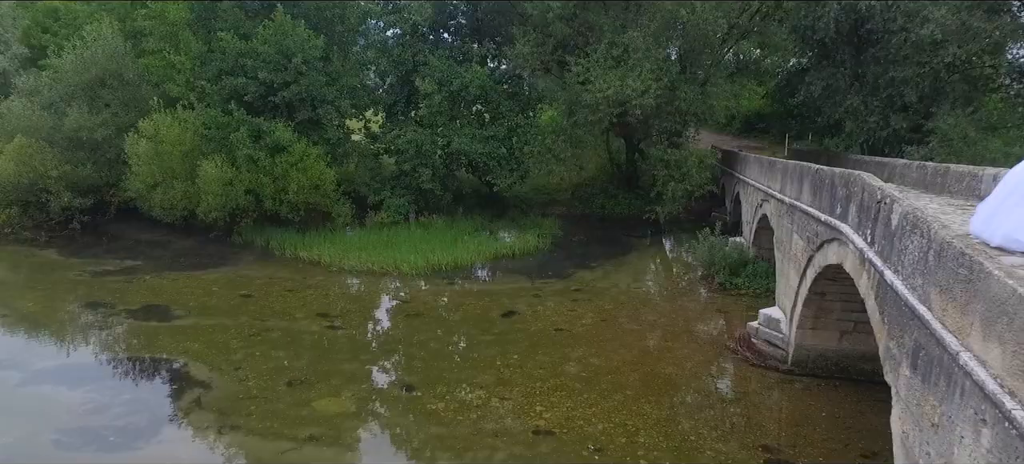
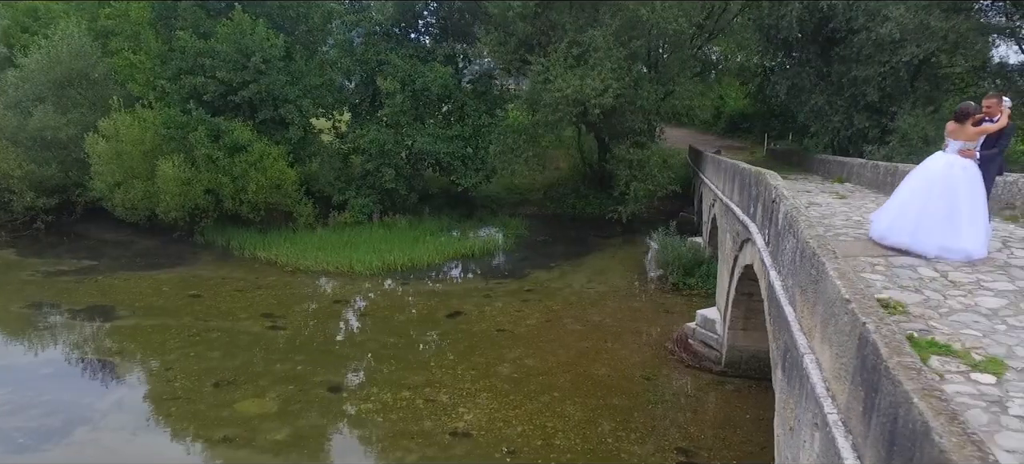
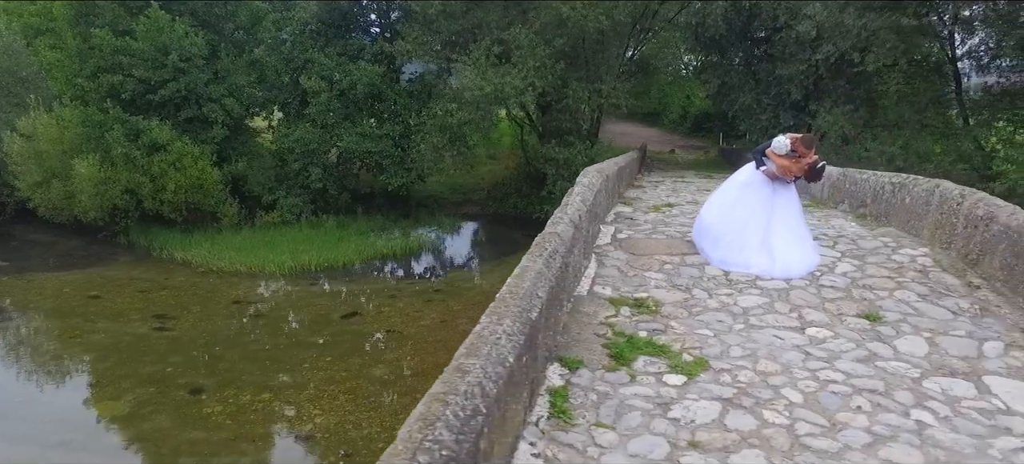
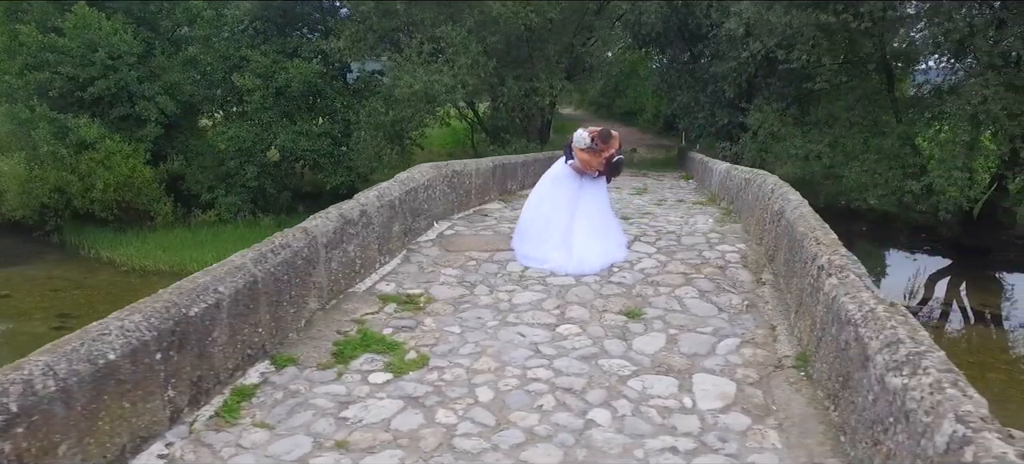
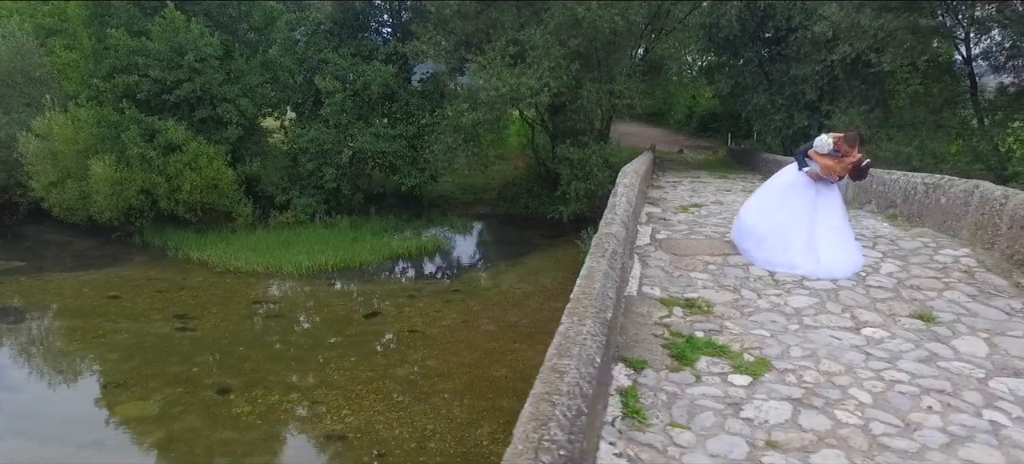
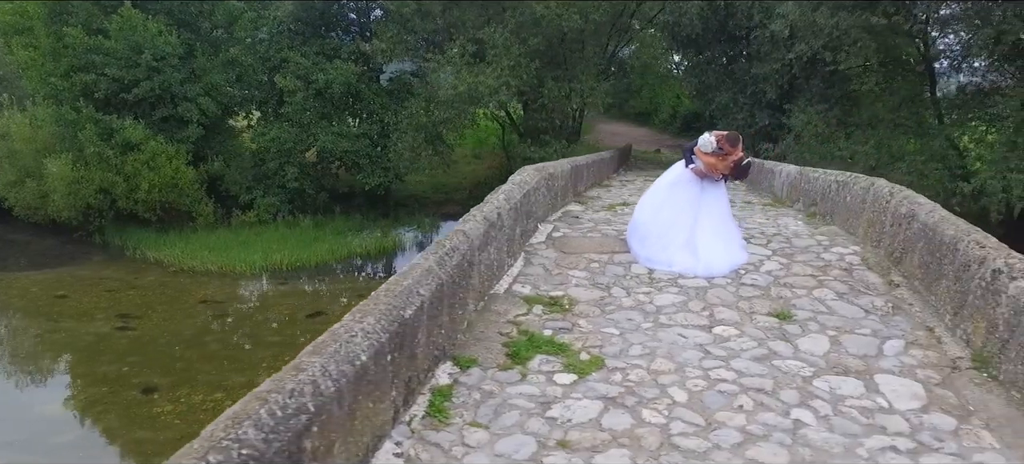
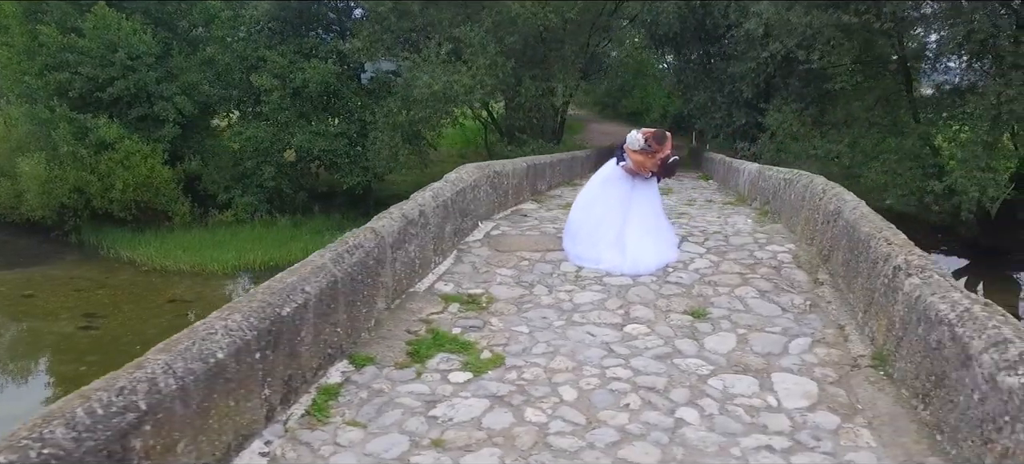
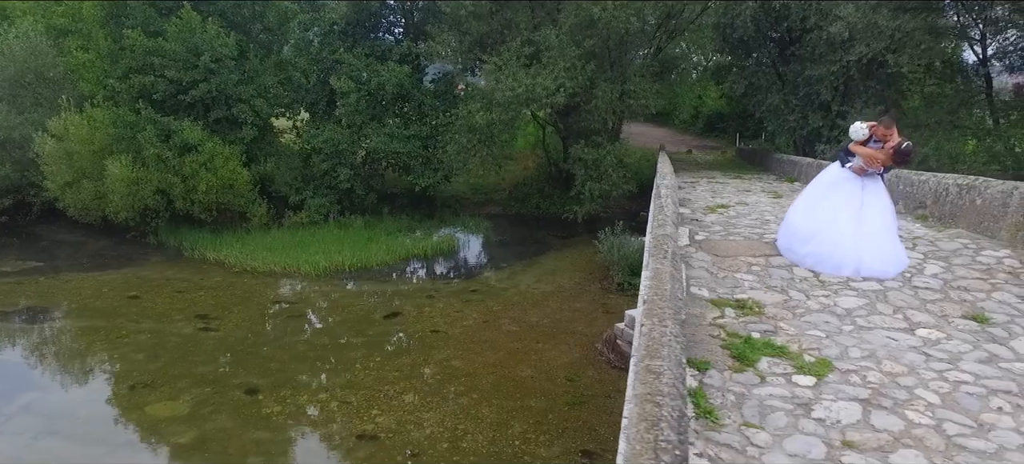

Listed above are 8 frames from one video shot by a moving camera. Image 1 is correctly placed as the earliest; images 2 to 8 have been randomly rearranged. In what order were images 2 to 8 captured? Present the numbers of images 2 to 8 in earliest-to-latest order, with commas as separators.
2, 8, 5, 3, 6, 7, 4
